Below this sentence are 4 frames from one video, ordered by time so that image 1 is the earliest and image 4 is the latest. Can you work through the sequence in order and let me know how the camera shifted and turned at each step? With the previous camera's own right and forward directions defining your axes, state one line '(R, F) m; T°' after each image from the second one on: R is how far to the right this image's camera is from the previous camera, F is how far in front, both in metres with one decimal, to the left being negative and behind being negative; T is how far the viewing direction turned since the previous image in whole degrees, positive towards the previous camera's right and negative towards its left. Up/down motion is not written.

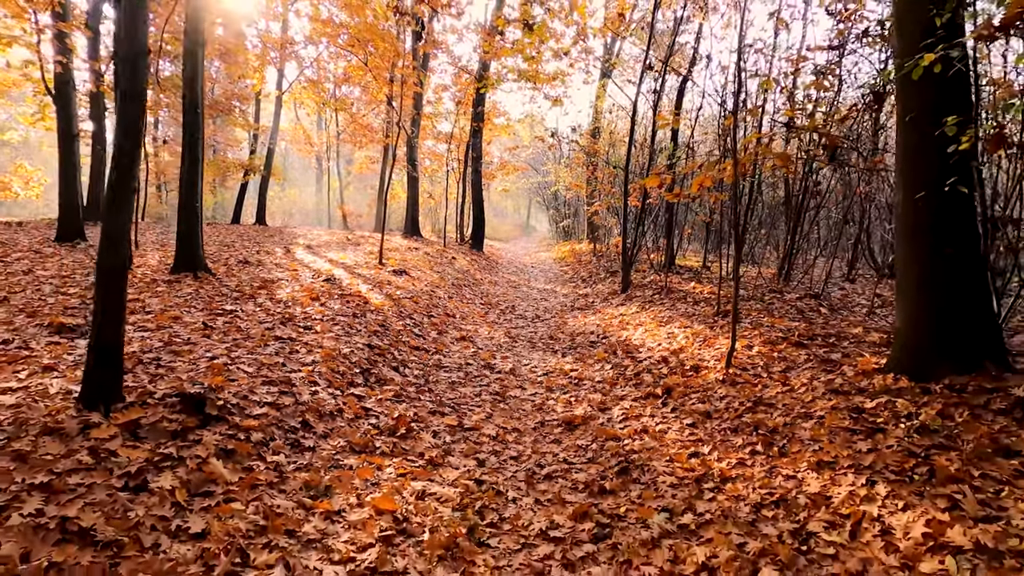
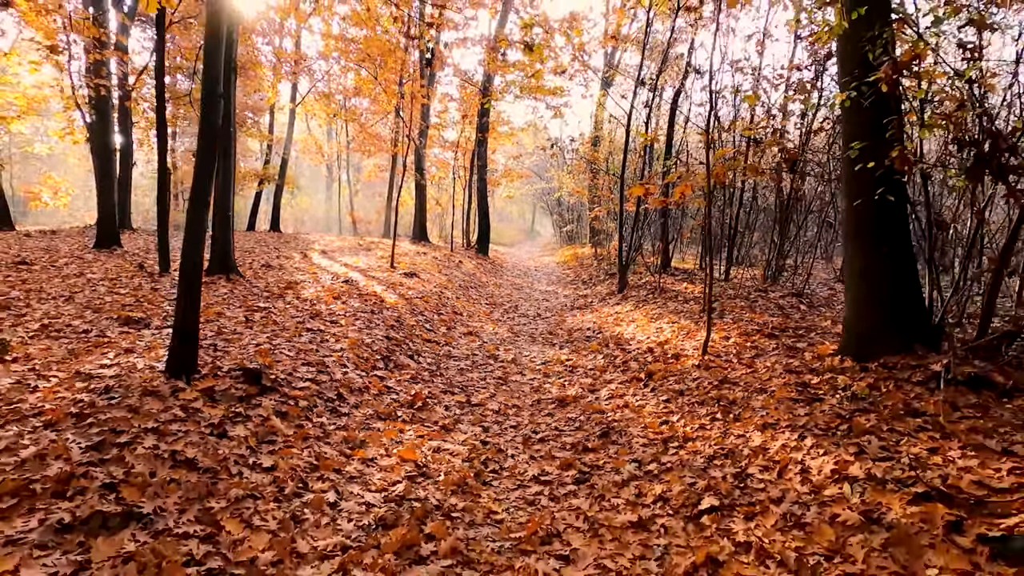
(+0.1, -1.0) m; -1°
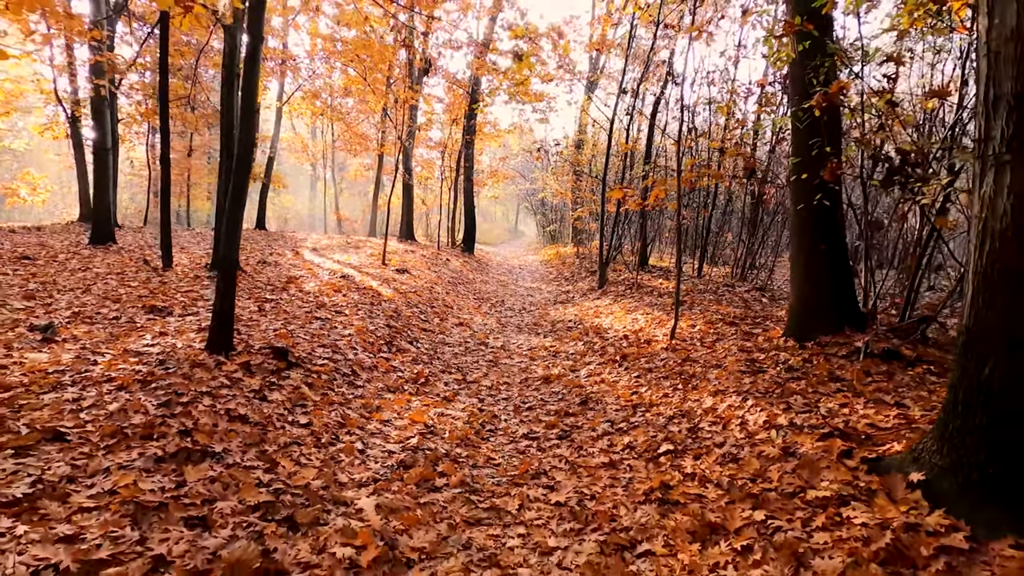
(-0.1, -0.9) m; +2°
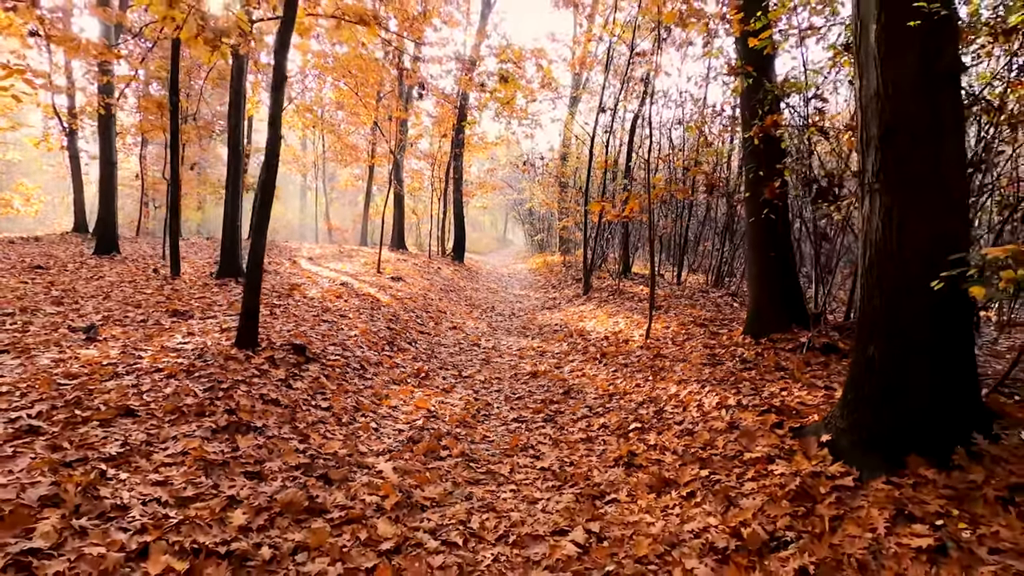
(0.0, -0.9) m; +1°
